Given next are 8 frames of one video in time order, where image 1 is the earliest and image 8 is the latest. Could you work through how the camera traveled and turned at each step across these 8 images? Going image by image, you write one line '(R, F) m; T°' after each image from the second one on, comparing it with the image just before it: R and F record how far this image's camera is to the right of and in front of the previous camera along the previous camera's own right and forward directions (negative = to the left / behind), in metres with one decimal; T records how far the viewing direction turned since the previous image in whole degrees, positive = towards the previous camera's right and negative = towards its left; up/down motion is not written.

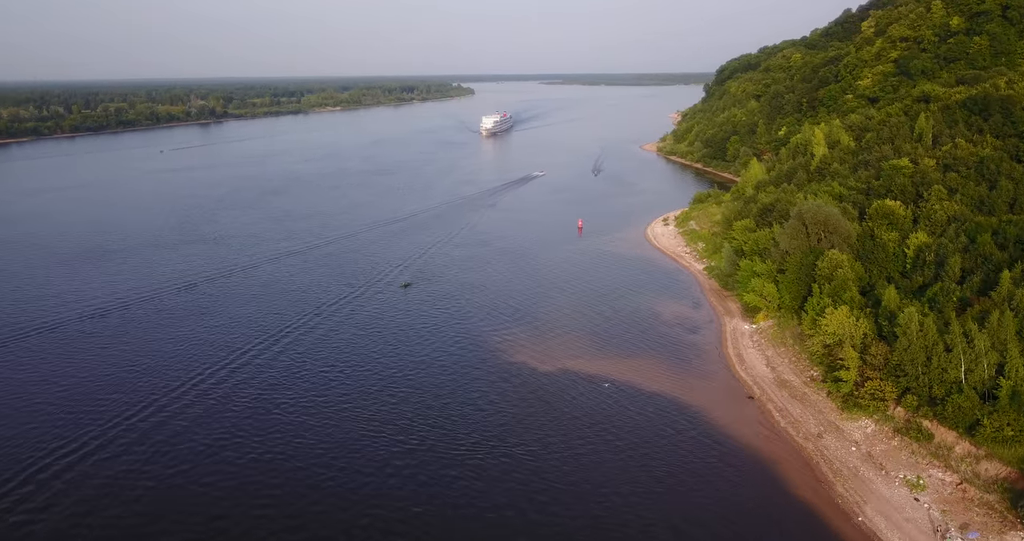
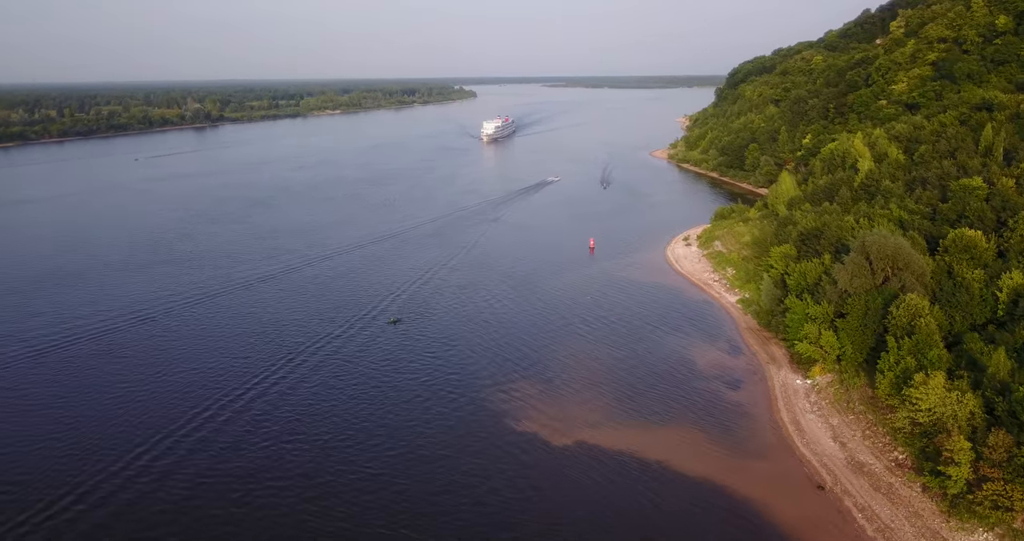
(-0.1, +3.4) m; 0°
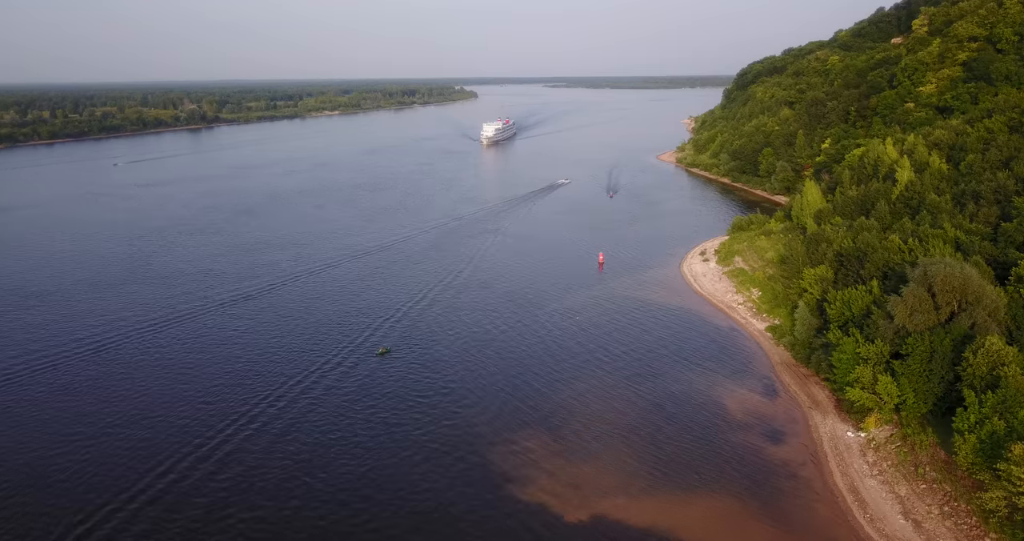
(-0.1, +2.4) m; 0°
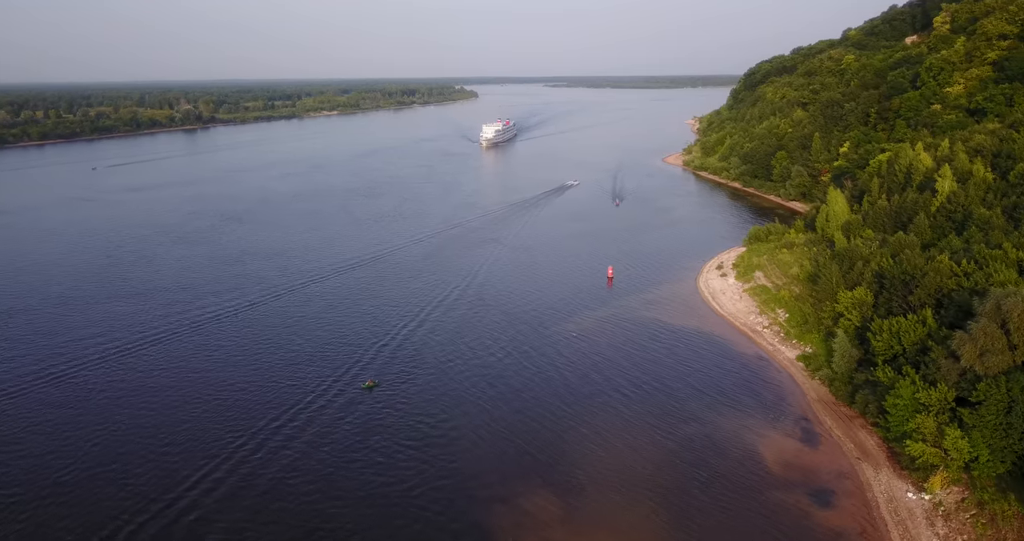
(-0.1, +2.1) m; 0°
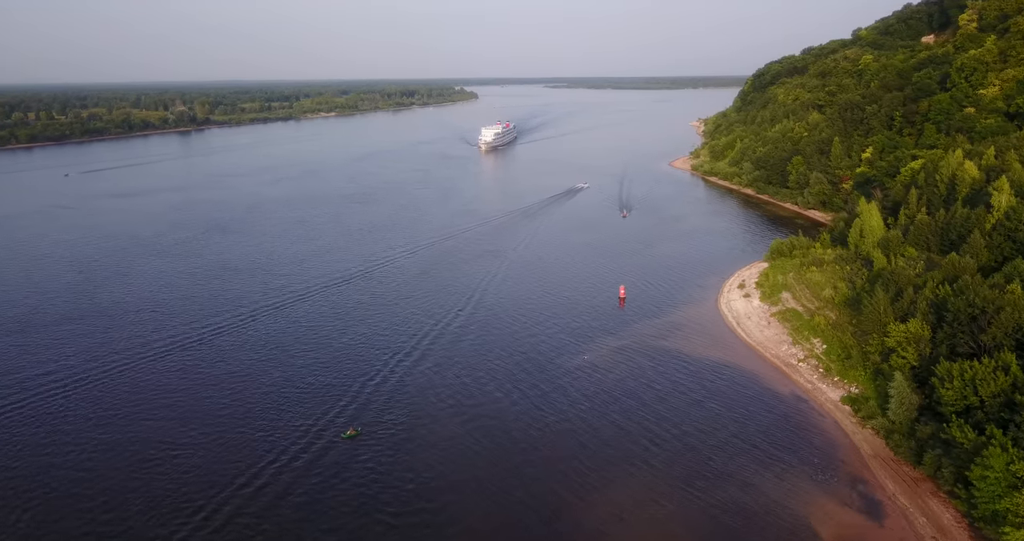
(-0.1, +2.4) m; 0°
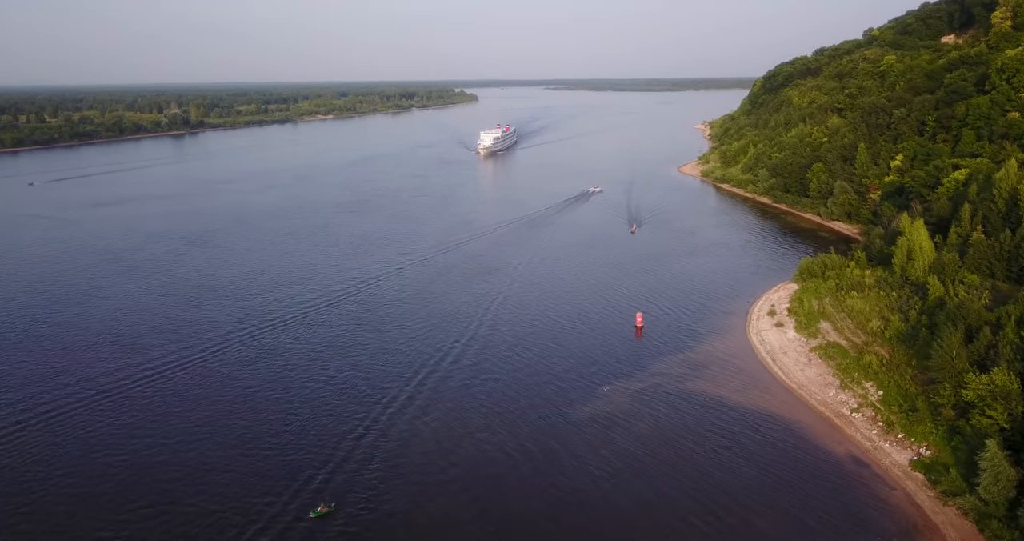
(-0.1, +2.7) m; 0°
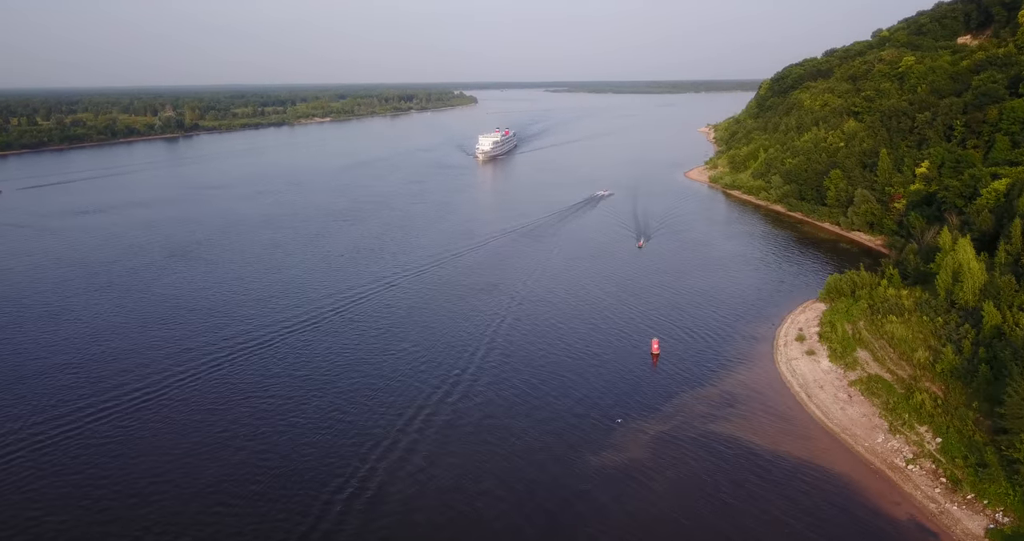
(-0.1, +2.1) m; 0°
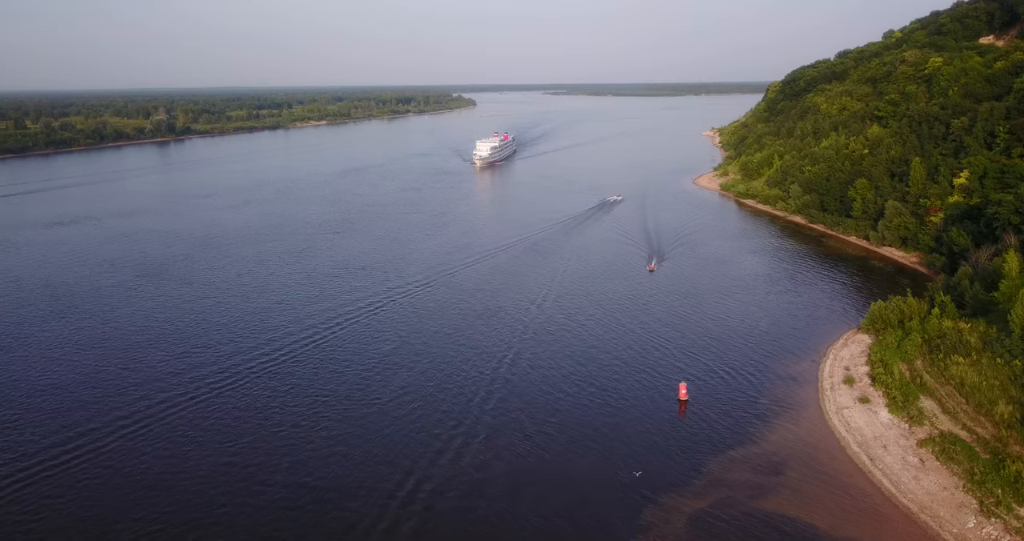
(-0.2, +2.8) m; 0°
